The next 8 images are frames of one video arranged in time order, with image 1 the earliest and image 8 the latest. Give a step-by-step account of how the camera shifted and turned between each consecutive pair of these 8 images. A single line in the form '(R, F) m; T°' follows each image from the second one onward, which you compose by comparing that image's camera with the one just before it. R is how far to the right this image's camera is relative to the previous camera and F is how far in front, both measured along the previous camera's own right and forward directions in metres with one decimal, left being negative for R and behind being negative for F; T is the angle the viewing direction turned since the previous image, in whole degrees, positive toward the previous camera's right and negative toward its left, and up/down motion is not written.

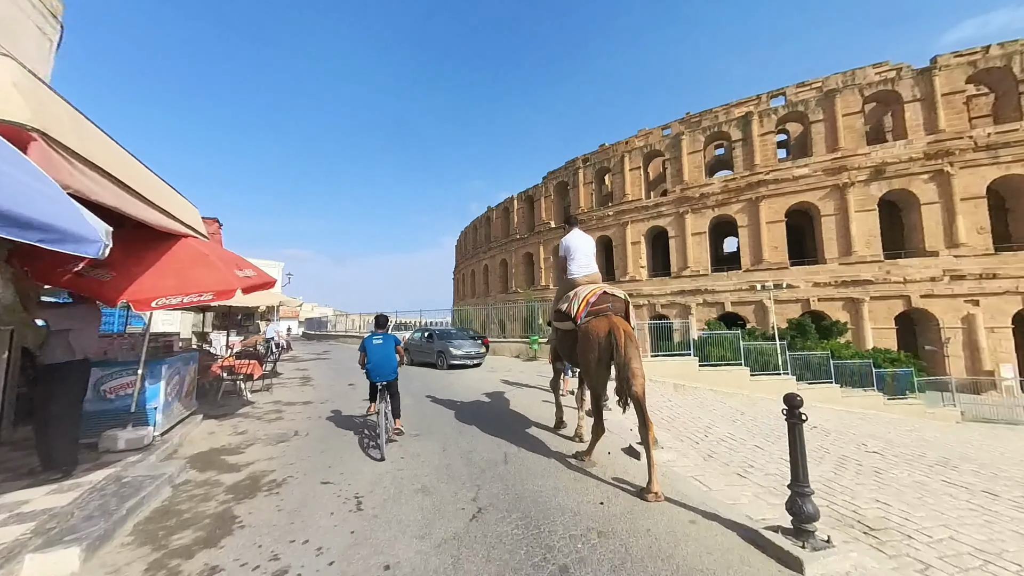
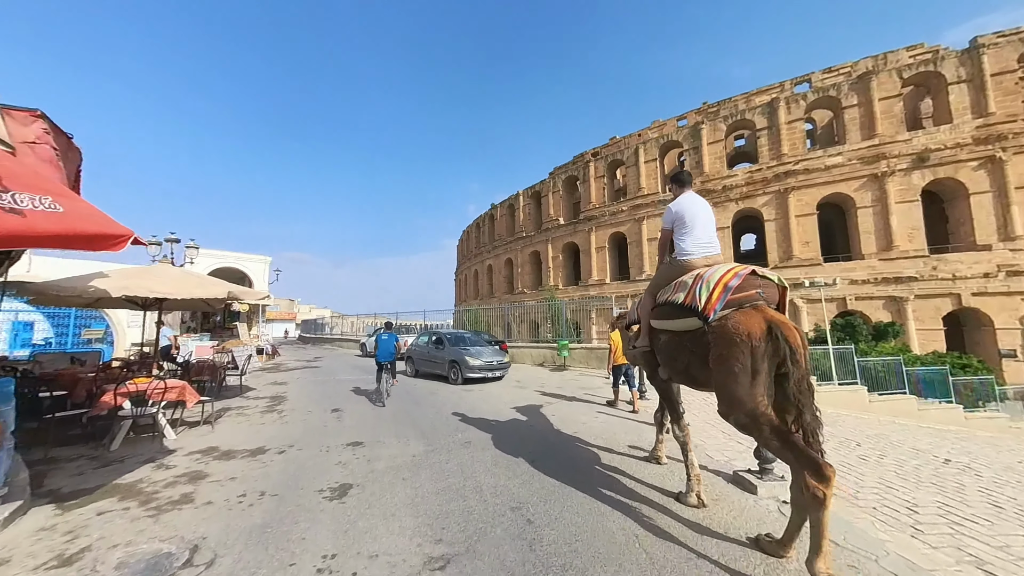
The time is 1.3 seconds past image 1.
(-0.9, +2.9) m; 0°
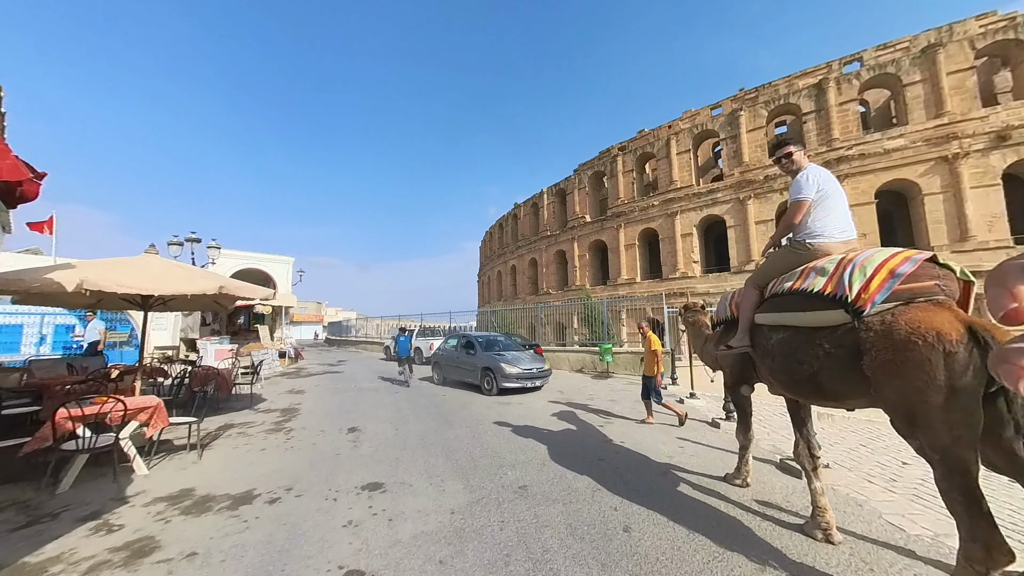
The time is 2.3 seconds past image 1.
(-0.5, +1.5) m; -3°
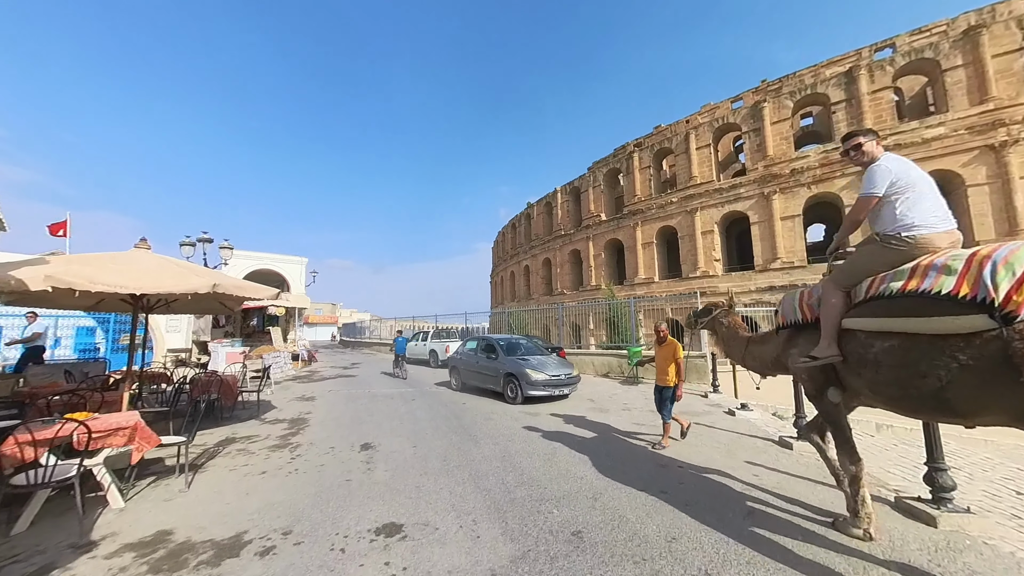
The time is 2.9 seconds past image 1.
(-0.3, +0.8) m; -2°
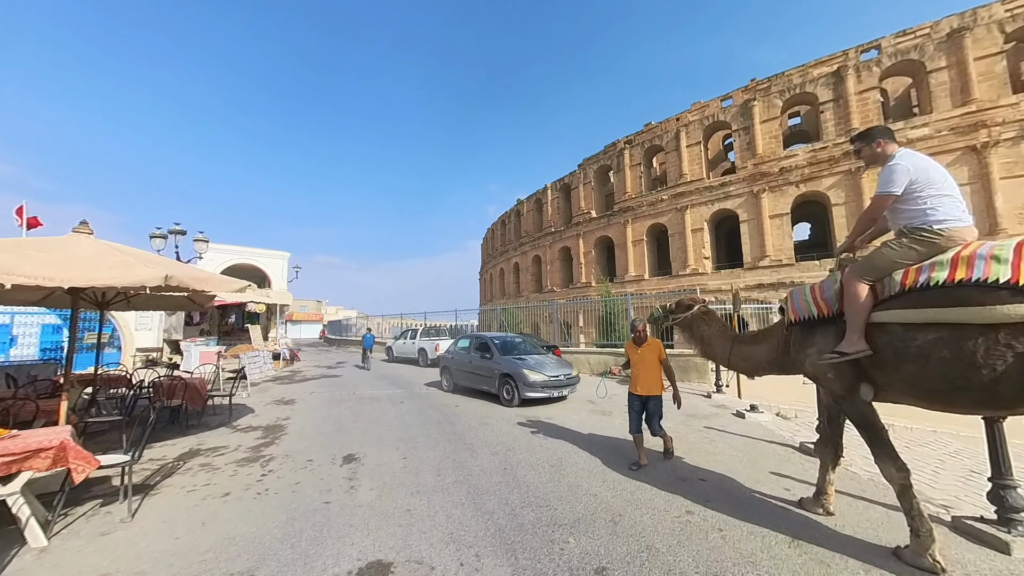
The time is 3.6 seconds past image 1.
(-0.2, +0.6) m; +2°
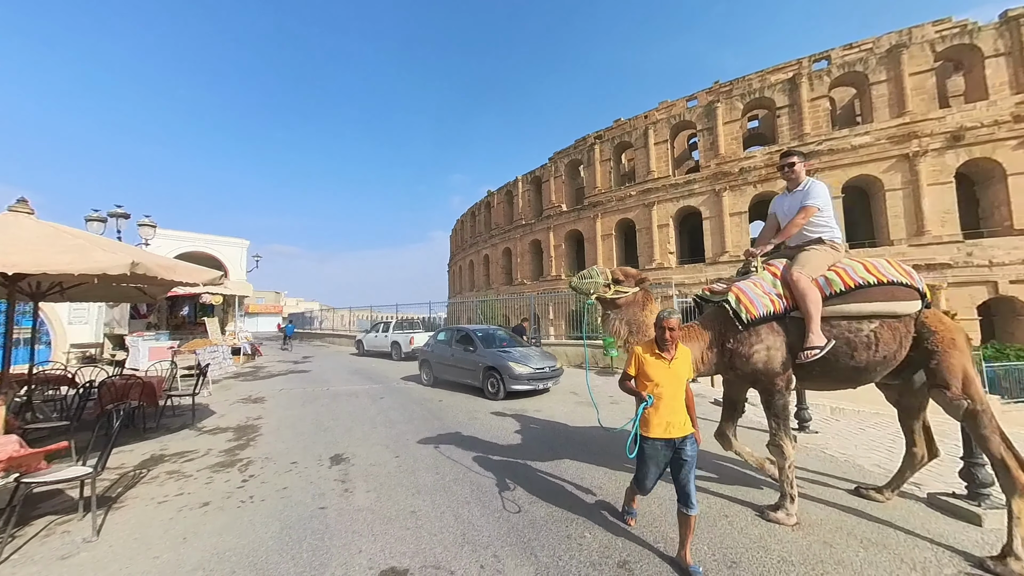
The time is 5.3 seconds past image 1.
(-0.4, +0.1) m; +5°
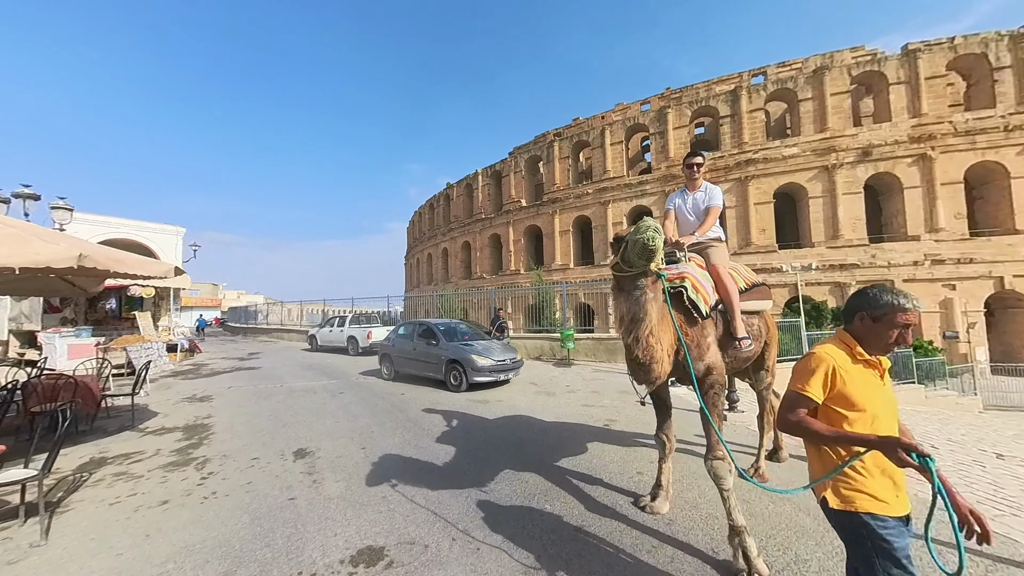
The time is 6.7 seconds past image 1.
(-0.2, -0.2) m; +7°
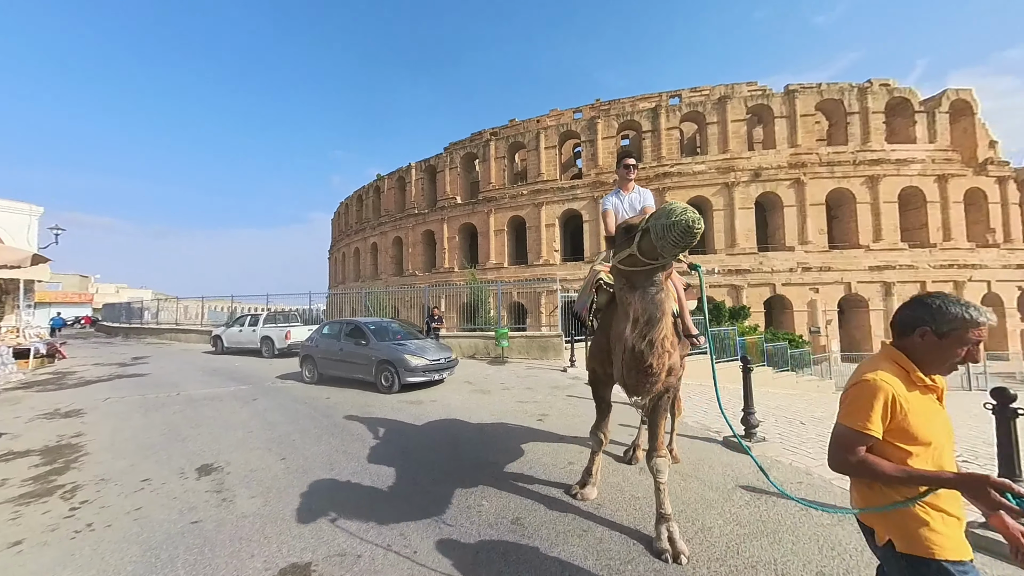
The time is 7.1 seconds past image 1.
(-0.2, +0.1) m; +10°
